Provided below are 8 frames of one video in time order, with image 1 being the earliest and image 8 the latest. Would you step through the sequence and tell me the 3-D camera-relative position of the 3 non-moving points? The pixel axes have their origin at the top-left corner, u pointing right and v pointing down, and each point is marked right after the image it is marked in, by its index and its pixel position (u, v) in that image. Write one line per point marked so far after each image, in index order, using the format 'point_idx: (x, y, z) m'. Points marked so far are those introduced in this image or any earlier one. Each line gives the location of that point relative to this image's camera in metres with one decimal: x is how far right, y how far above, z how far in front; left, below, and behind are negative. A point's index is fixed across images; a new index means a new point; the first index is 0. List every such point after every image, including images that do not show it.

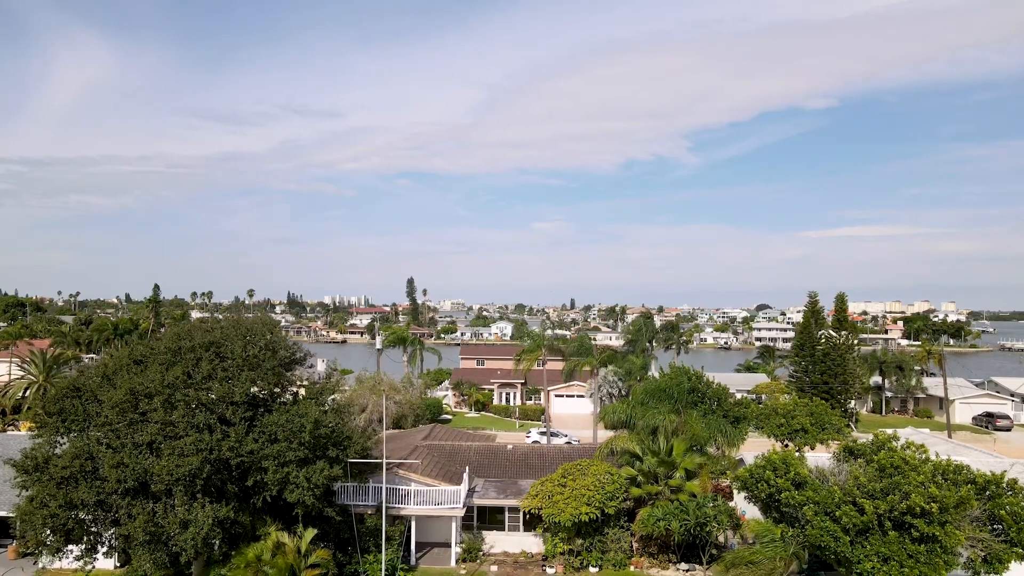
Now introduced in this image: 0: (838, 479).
0: (+9.4, -5.6, +18.3) m
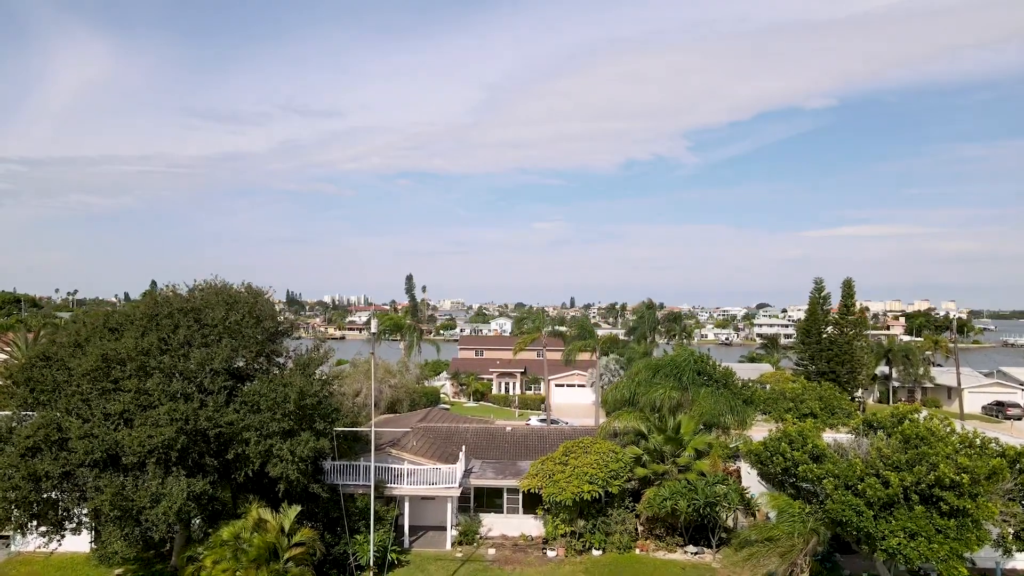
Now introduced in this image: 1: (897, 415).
0: (+9.4, -4.5, +17.1) m
1: (+10.7, -3.6, +17.5) m
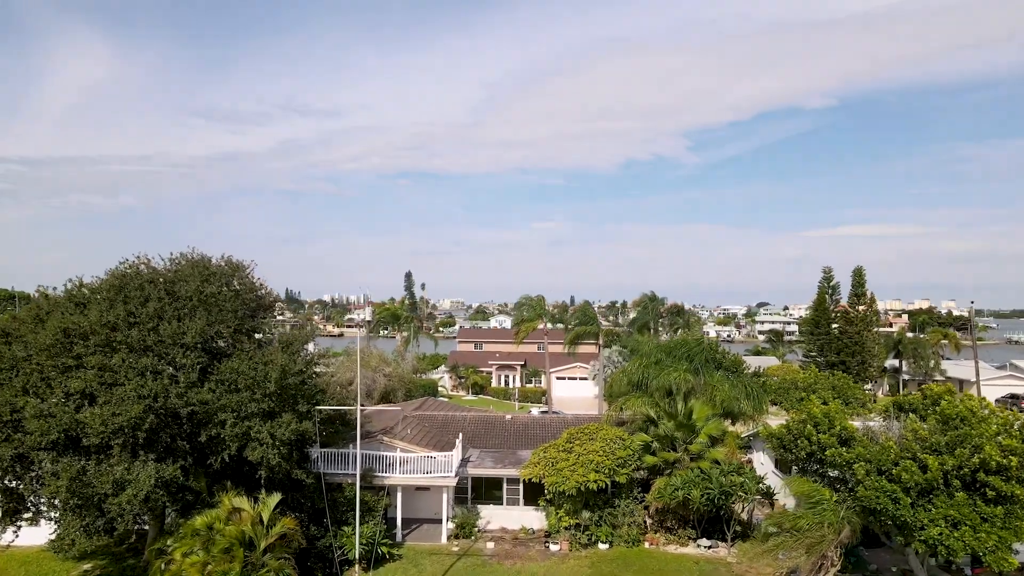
0: (+9.4, -3.7, +15.7) m
1: (+10.7, -2.8, +16.1) m
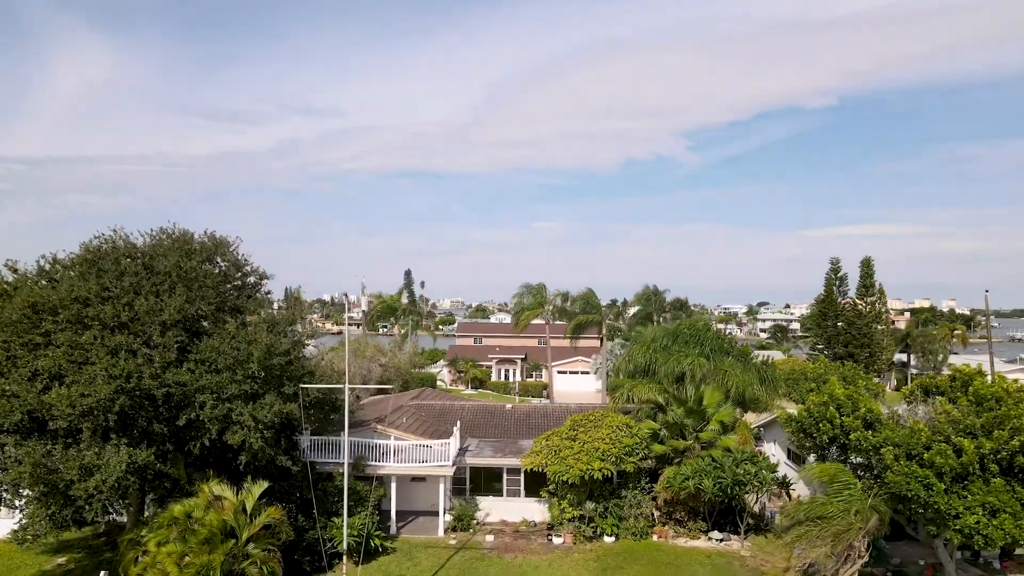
0: (+9.4, -3.0, +14.6) m
1: (+10.7, -2.1, +15.0) m
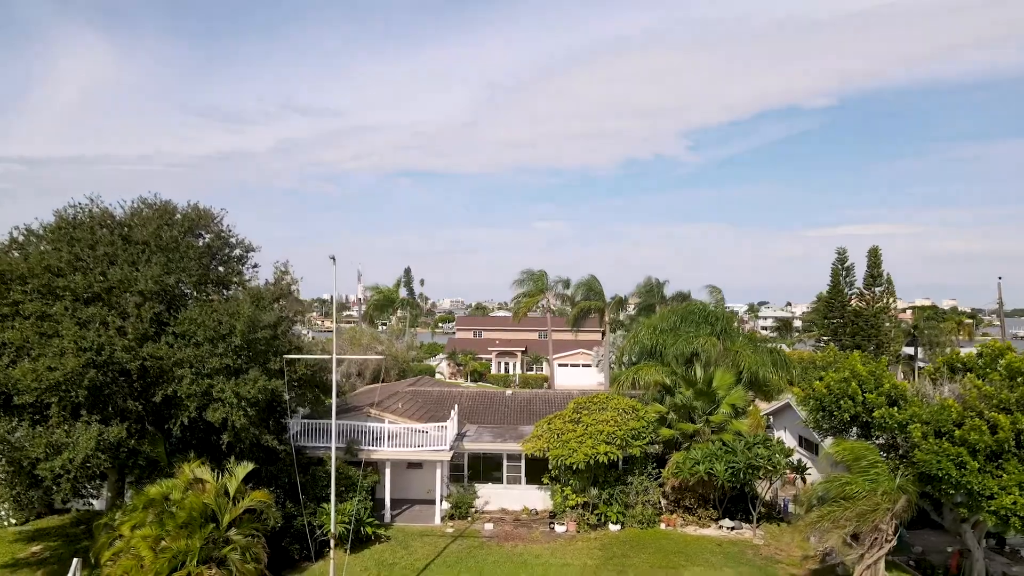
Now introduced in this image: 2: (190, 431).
0: (+9.4, -2.3, +13.7) m
1: (+10.7, -1.4, +14.1) m
2: (-7.1, -3.2, +13.9) m
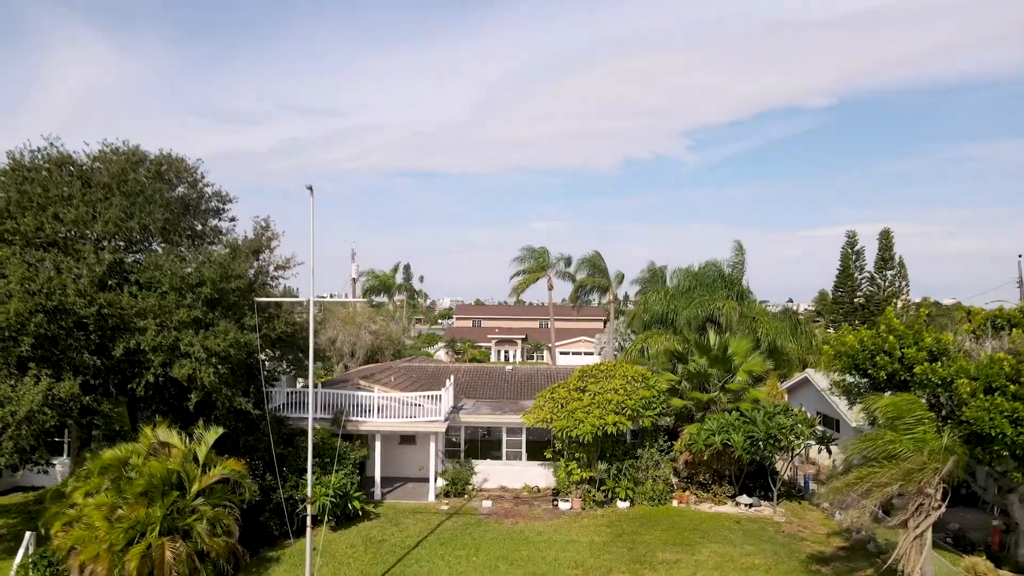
0: (+9.4, -1.2, +12.4) m
1: (+10.7, -0.3, +12.8) m
2: (-7.1, -2.1, +12.6) m
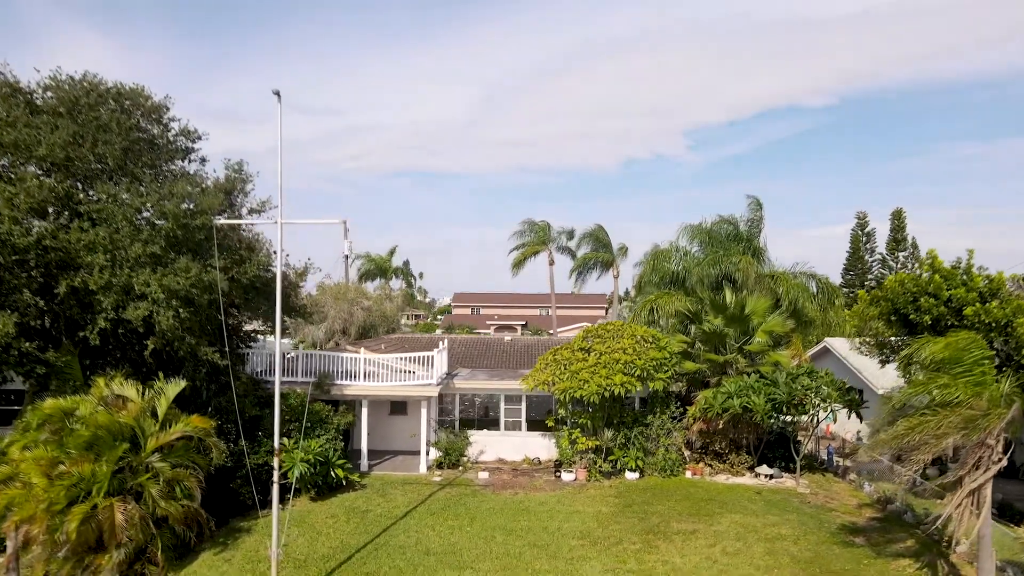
0: (+9.4, -0.1, +11.0) m
1: (+10.7, +0.8, +11.4) m
2: (-7.2, -0.9, +11.2) m
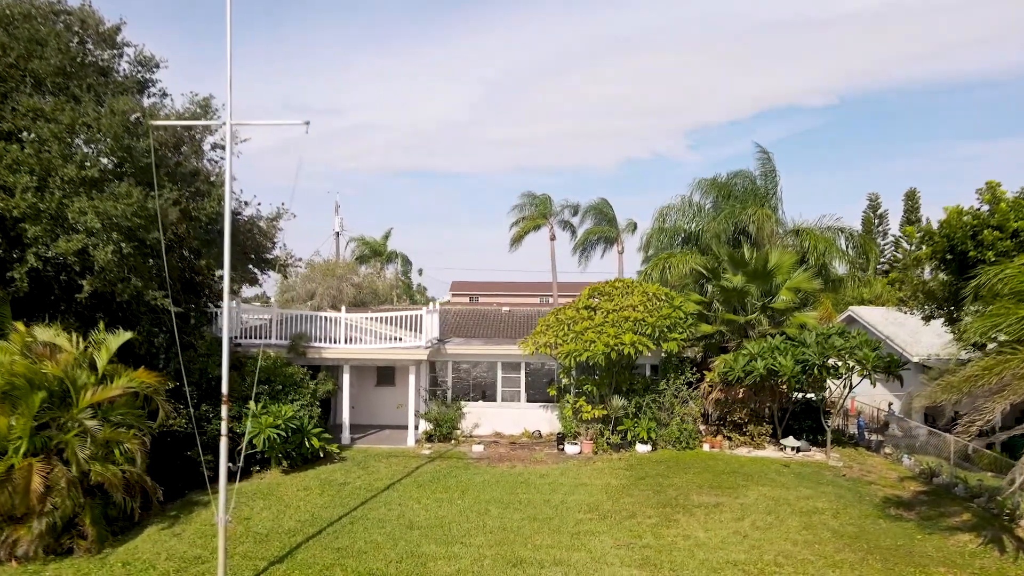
0: (+9.3, +0.9, +9.5) m
1: (+10.6, +1.8, +9.9) m
2: (-7.2, +0.1, +9.7) m
